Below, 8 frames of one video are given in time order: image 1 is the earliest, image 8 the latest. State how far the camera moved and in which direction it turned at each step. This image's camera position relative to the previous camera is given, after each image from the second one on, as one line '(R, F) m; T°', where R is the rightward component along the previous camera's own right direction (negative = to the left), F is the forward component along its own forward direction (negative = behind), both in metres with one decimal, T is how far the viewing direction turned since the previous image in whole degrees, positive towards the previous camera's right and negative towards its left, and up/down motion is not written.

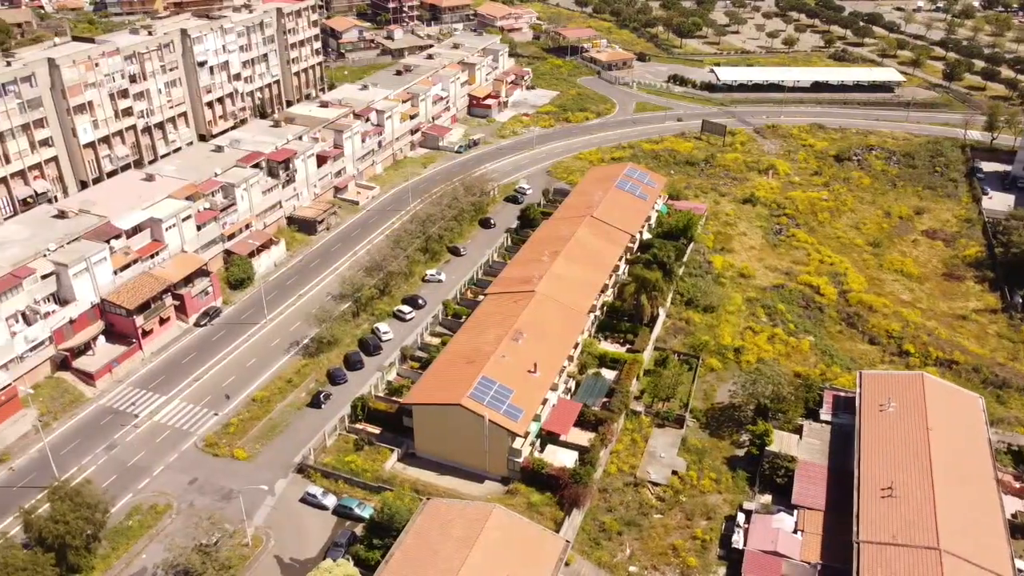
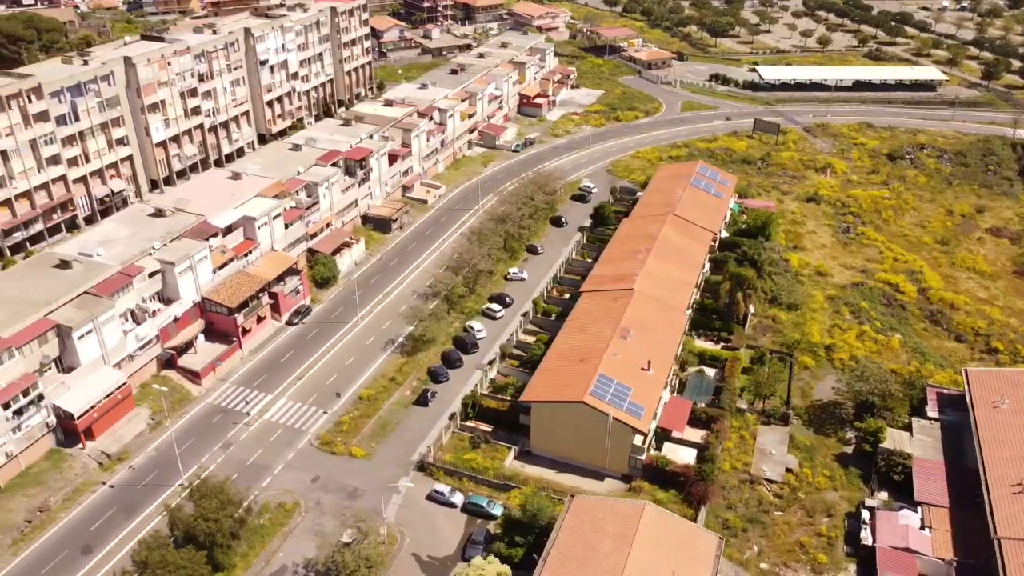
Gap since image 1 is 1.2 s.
(-8.0, 0.0) m; 0°
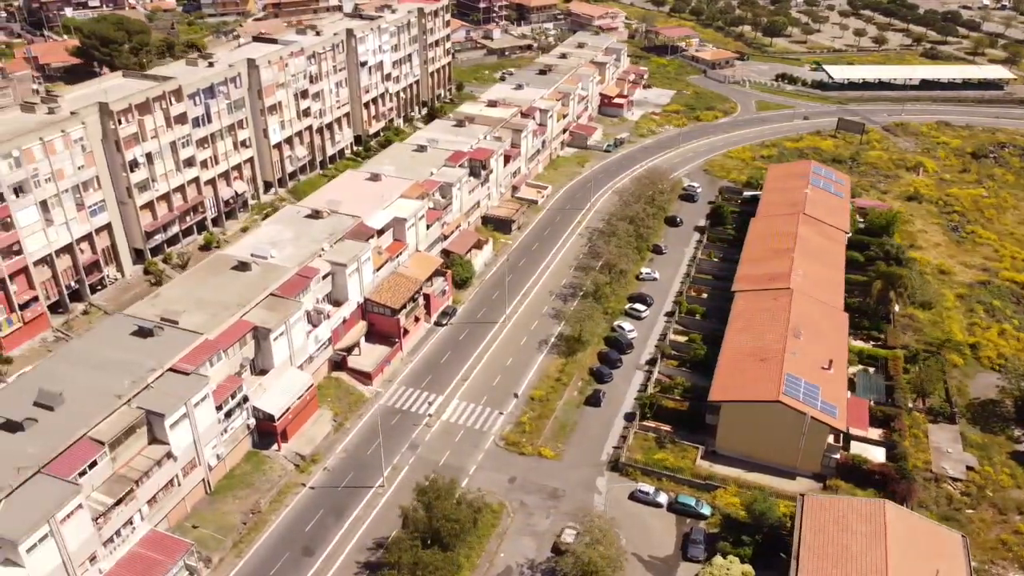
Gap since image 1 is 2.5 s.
(-12.7, -0.1) m; 0°
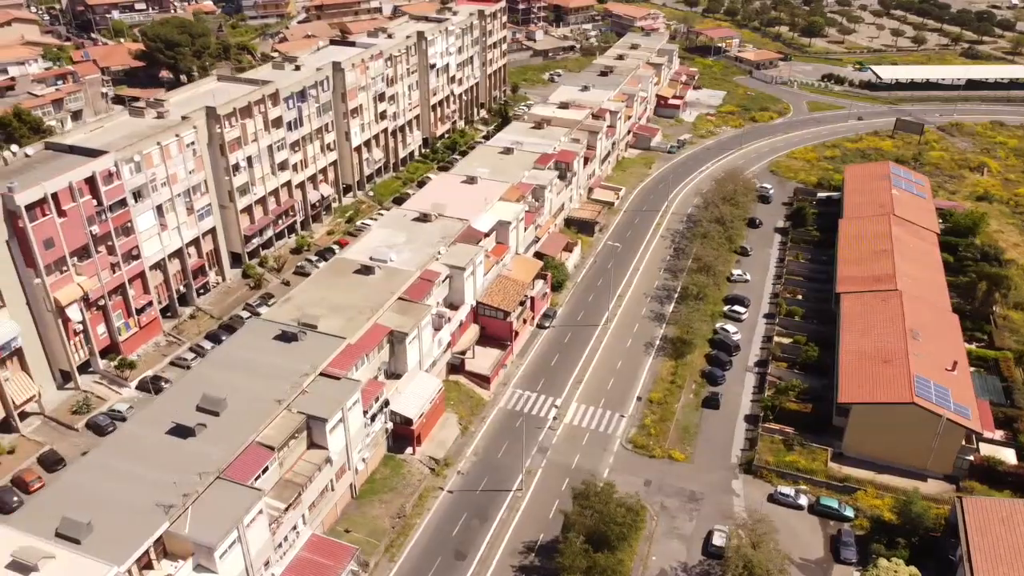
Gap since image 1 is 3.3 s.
(-8.7, -0.1) m; 0°
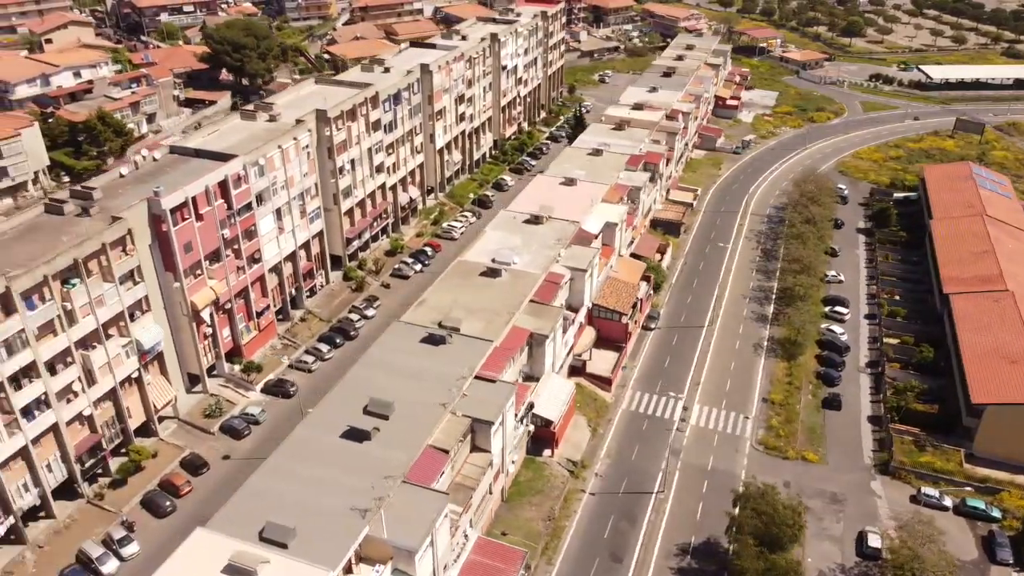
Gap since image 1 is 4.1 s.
(-8.9, -0.1) m; 0°
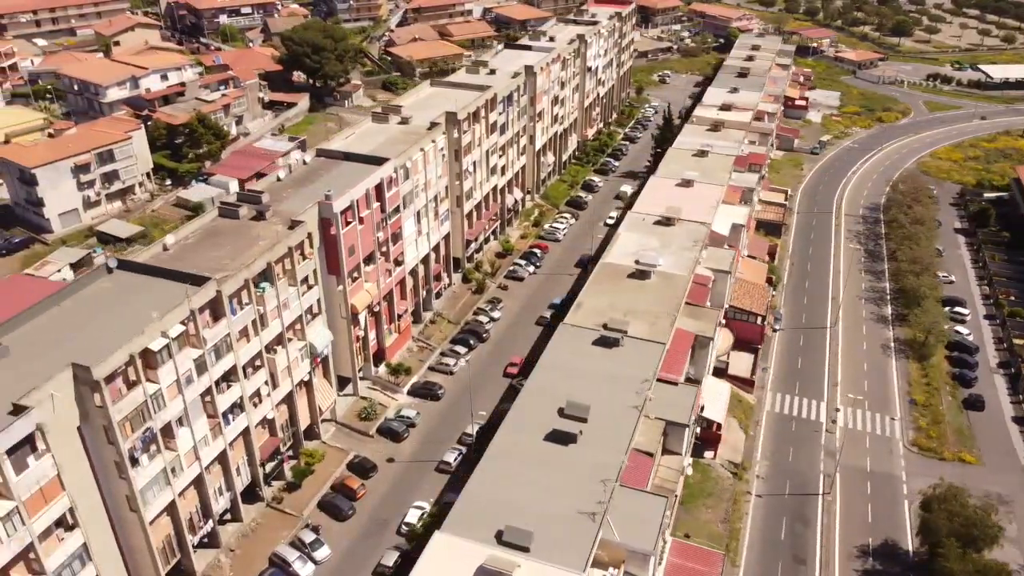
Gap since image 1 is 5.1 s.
(-10.4, -0.1) m; 0°
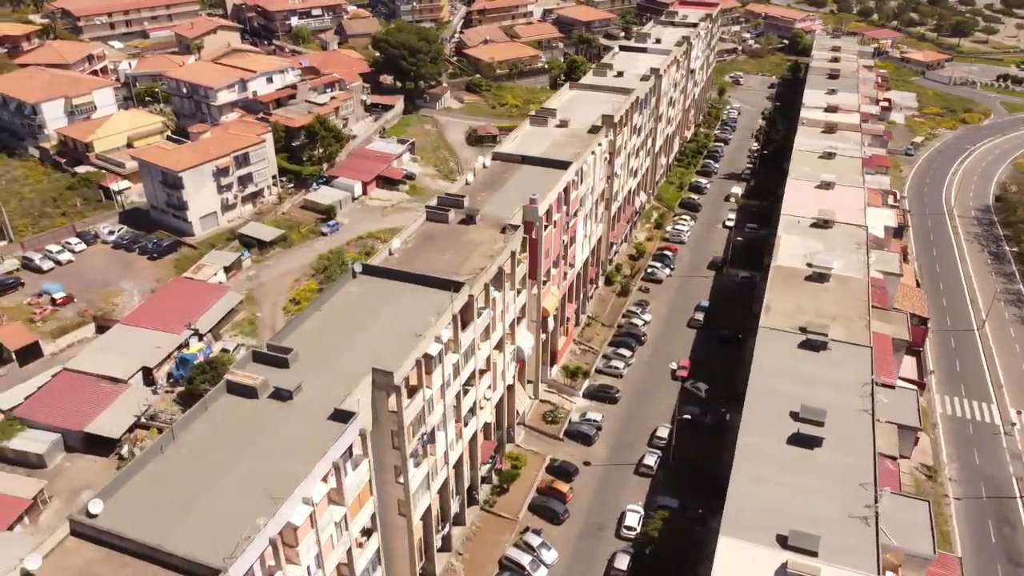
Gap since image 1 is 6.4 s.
(-12.5, -0.2) m; 0°
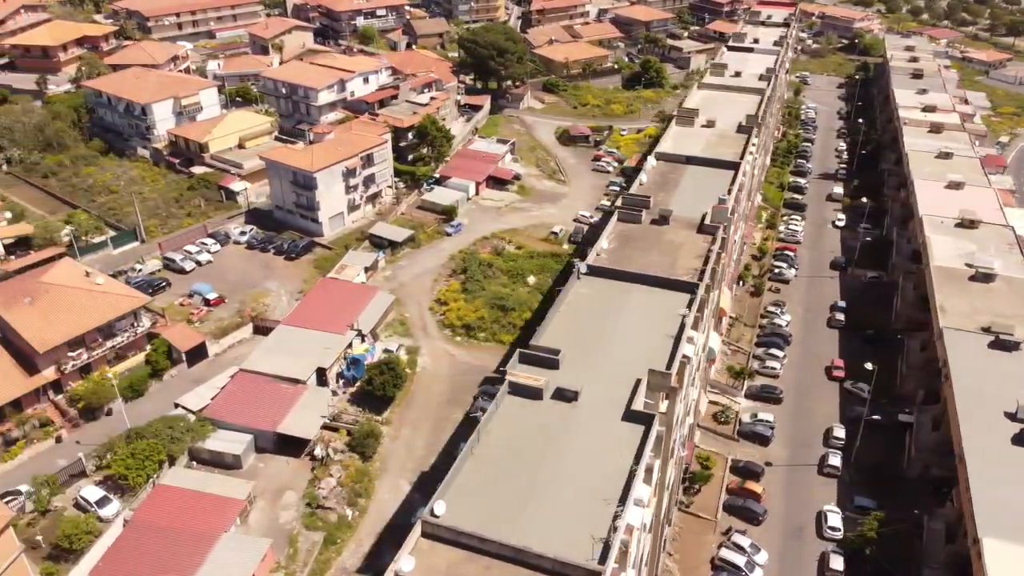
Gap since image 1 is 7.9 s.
(-11.6, 0.0) m; 0°
